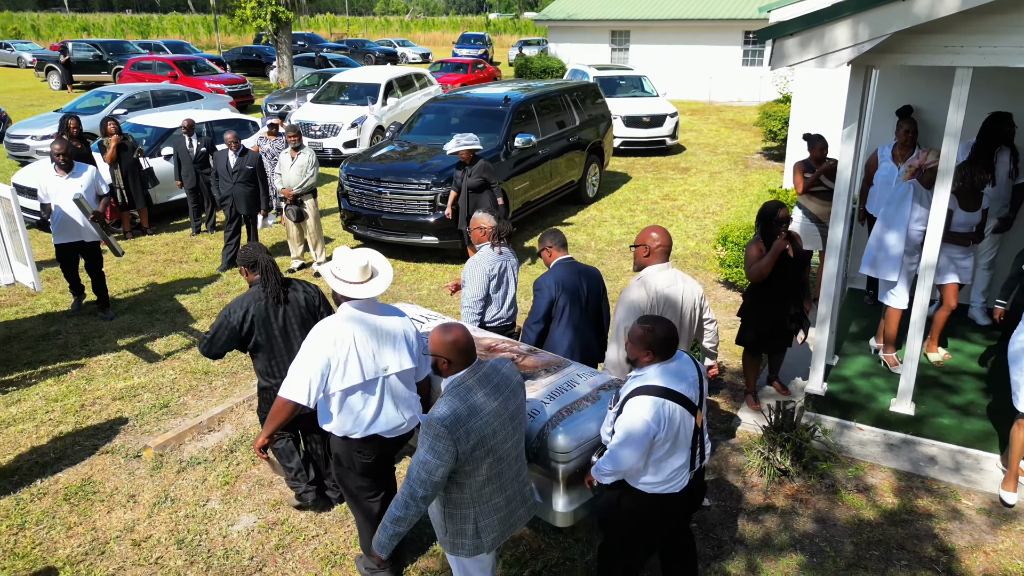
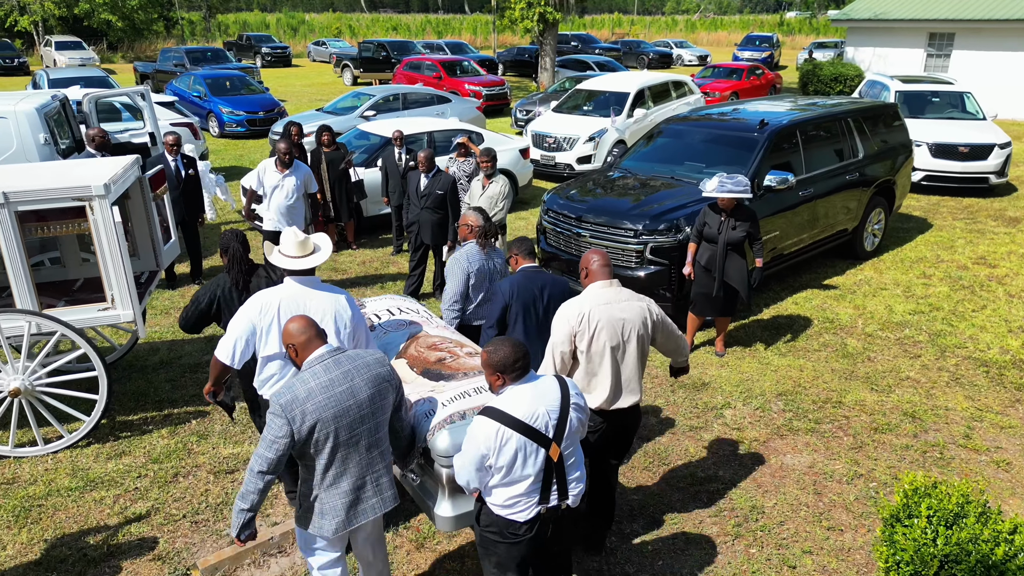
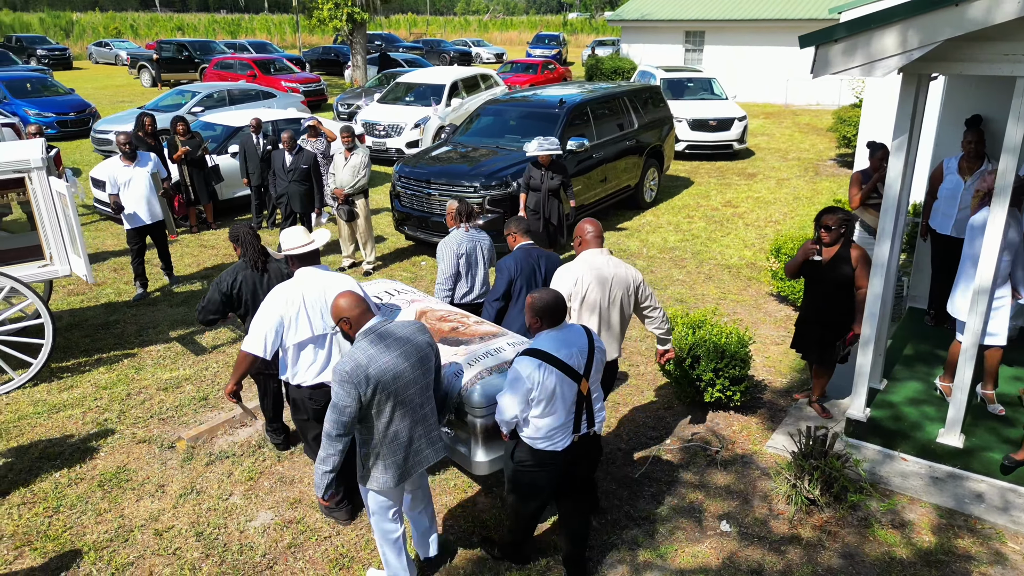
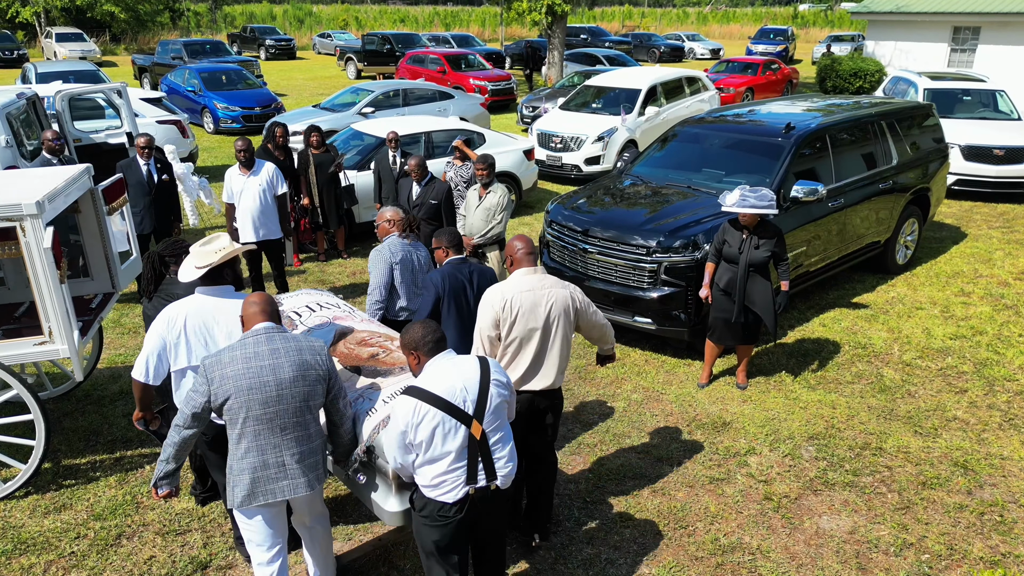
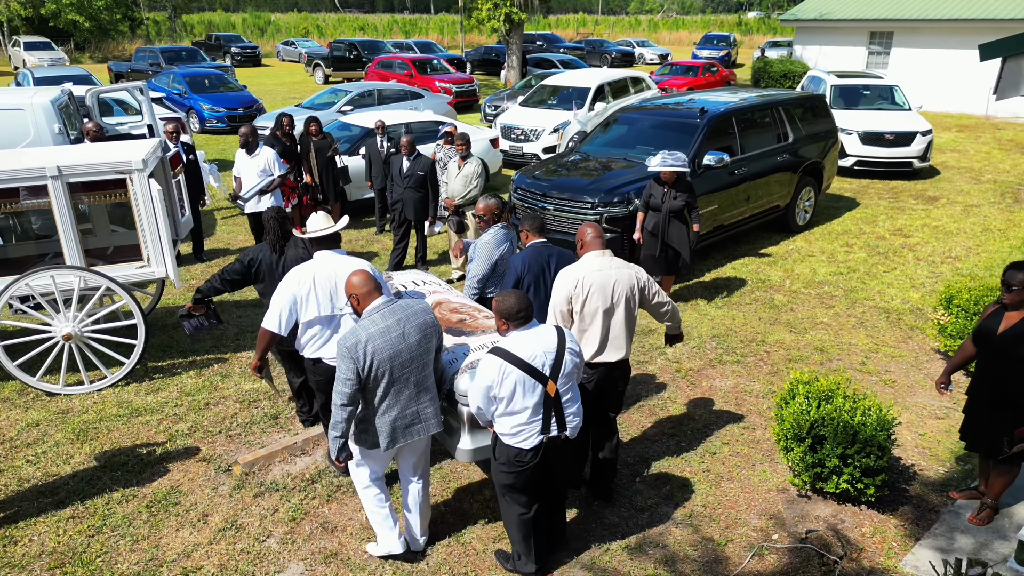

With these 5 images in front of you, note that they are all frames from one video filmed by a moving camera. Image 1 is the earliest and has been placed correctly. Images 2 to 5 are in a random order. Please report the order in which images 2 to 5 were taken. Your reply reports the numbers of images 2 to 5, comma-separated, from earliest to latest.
3, 5, 2, 4
